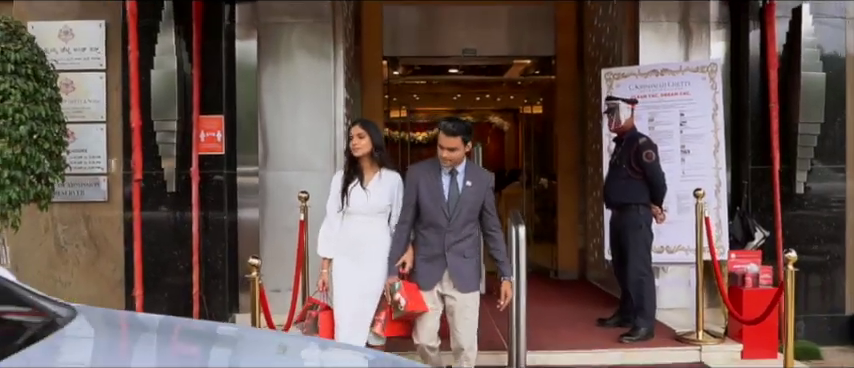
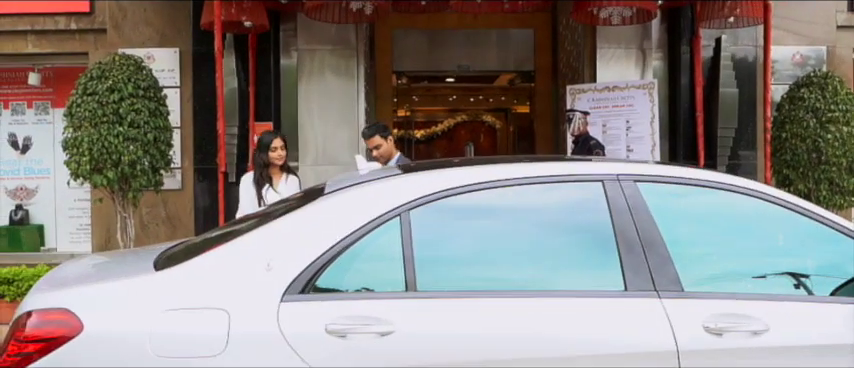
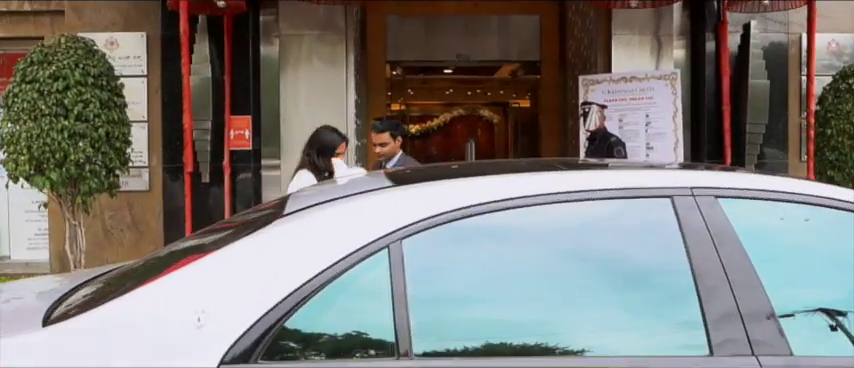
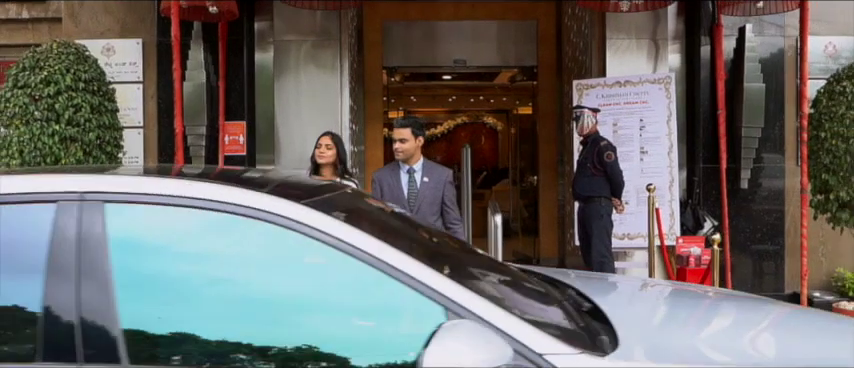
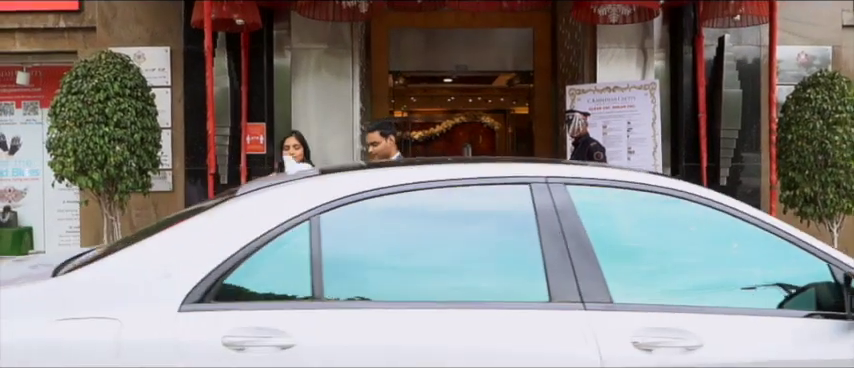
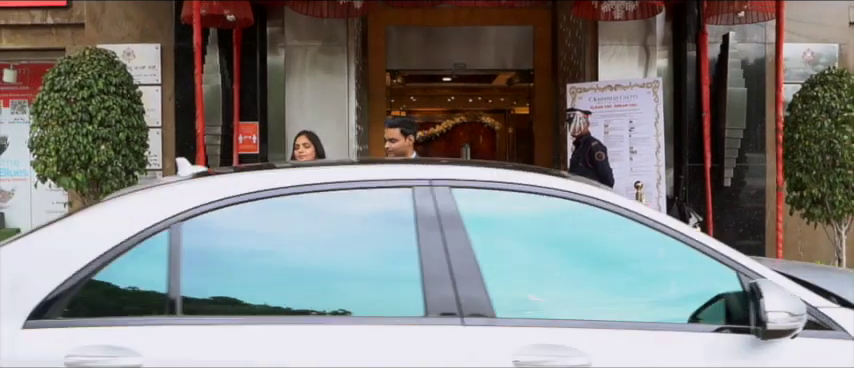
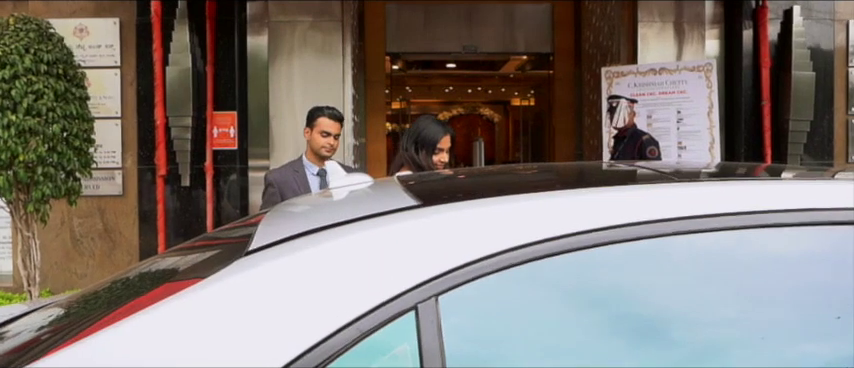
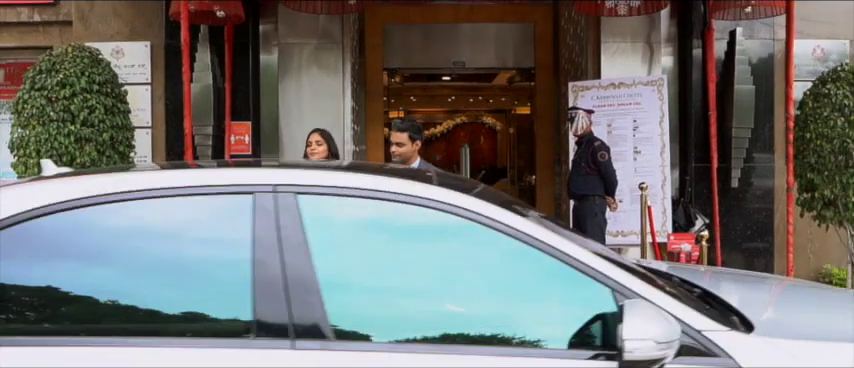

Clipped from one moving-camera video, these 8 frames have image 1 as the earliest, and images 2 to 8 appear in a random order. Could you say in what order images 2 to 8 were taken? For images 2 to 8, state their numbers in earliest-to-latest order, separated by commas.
4, 8, 6, 5, 2, 3, 7
